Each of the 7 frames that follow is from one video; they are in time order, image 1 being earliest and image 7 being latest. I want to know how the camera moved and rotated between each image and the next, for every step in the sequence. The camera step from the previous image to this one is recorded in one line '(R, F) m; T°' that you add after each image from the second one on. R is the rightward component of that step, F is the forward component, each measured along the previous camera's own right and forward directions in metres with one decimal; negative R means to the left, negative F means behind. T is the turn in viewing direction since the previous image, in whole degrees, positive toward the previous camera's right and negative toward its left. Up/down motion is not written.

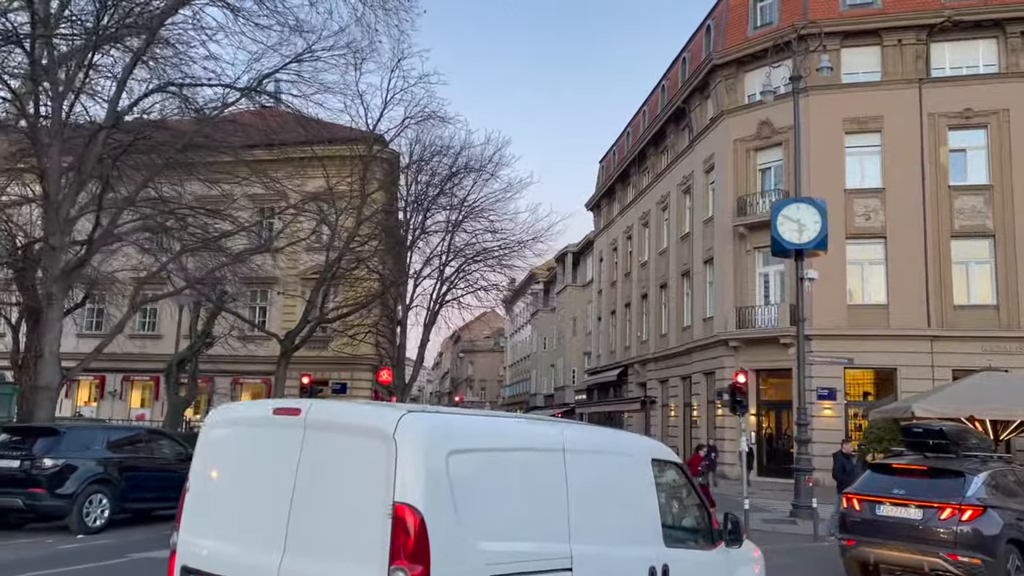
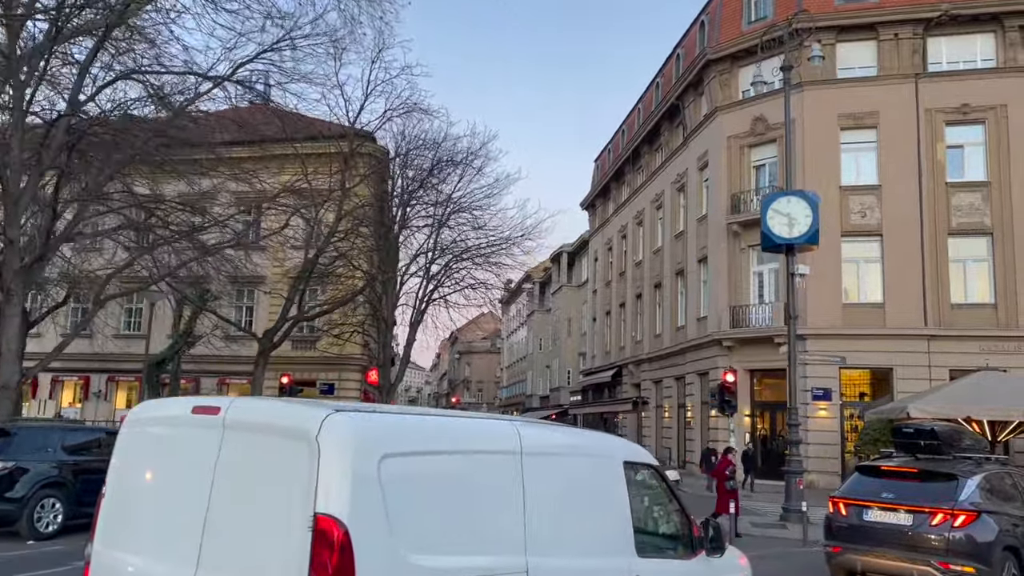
(+0.3, +0.5) m; 0°
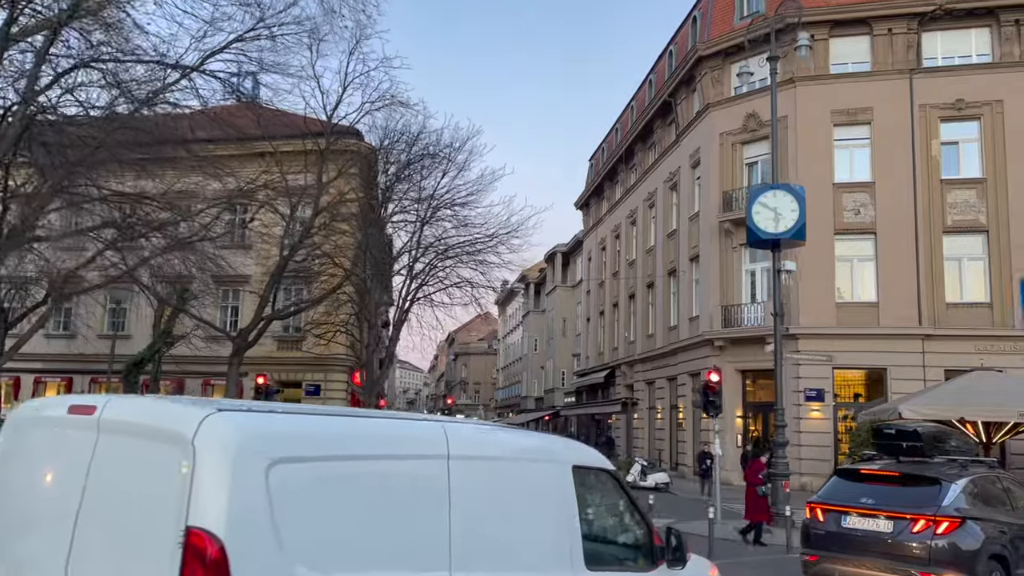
(+0.4, +0.5) m; 0°
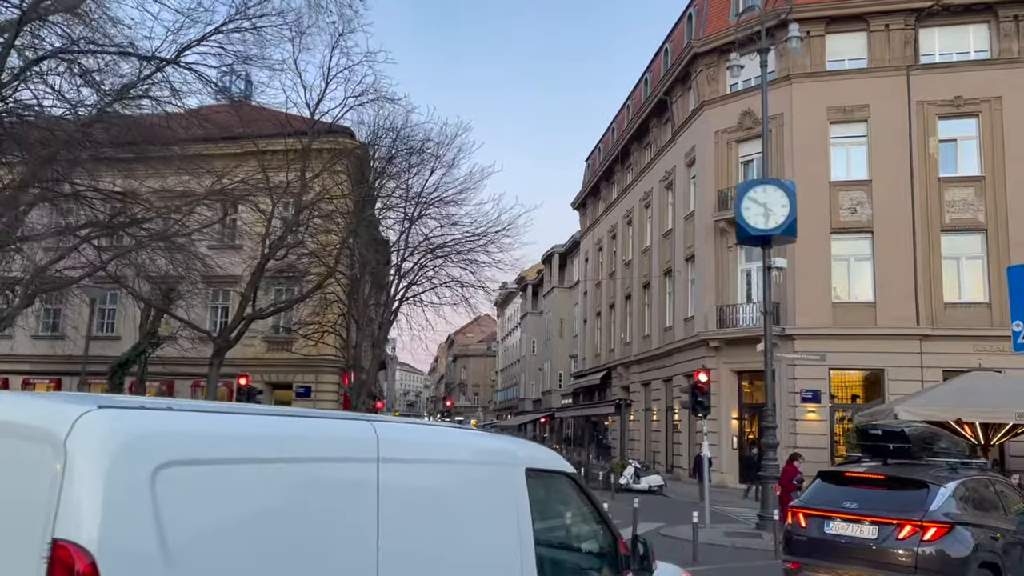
(+0.3, +0.4) m; 0°
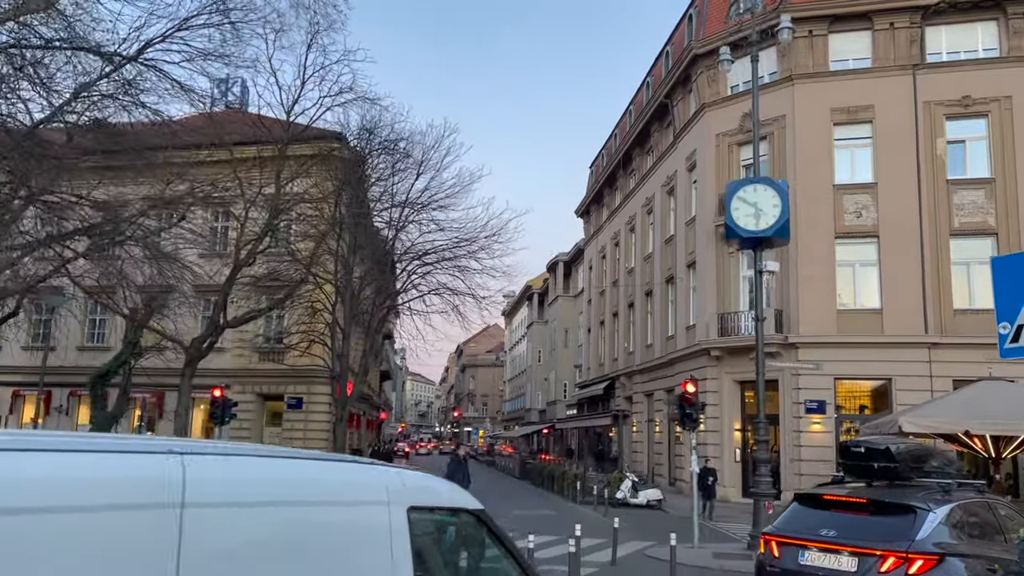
(+0.6, +0.7) m; -1°
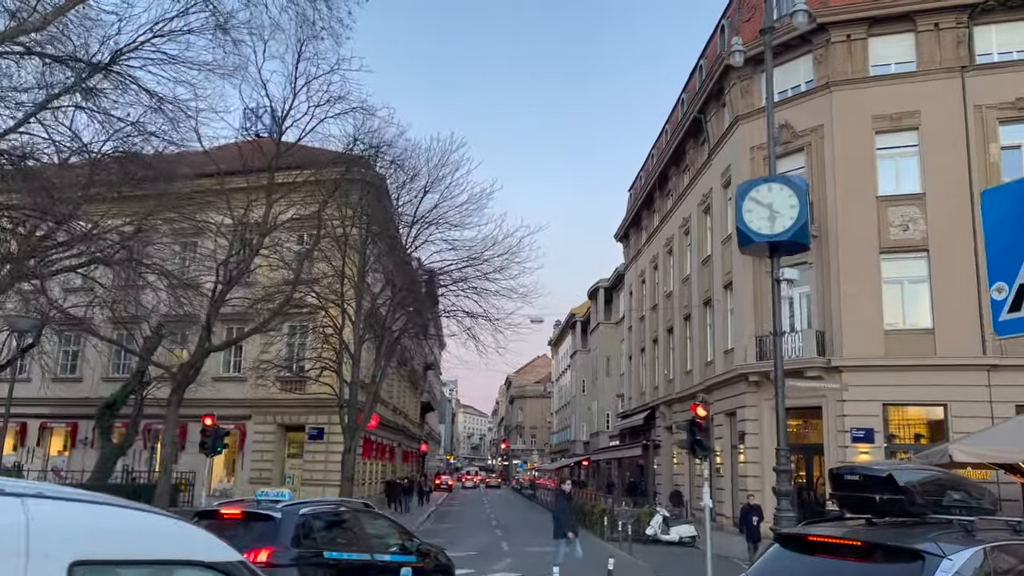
(+0.9, +1.2) m; -4°
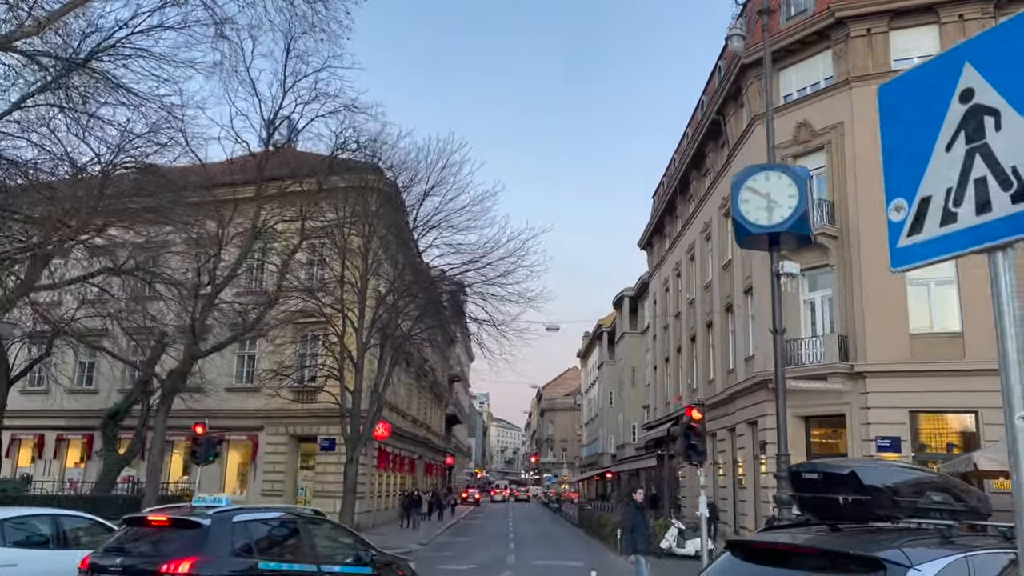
(+0.7, +0.6) m; -2°
